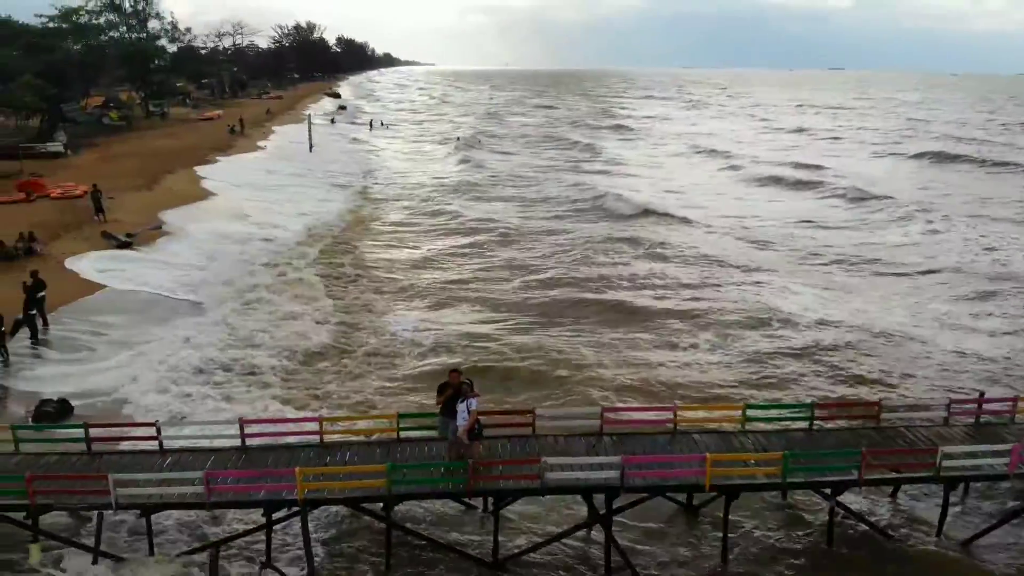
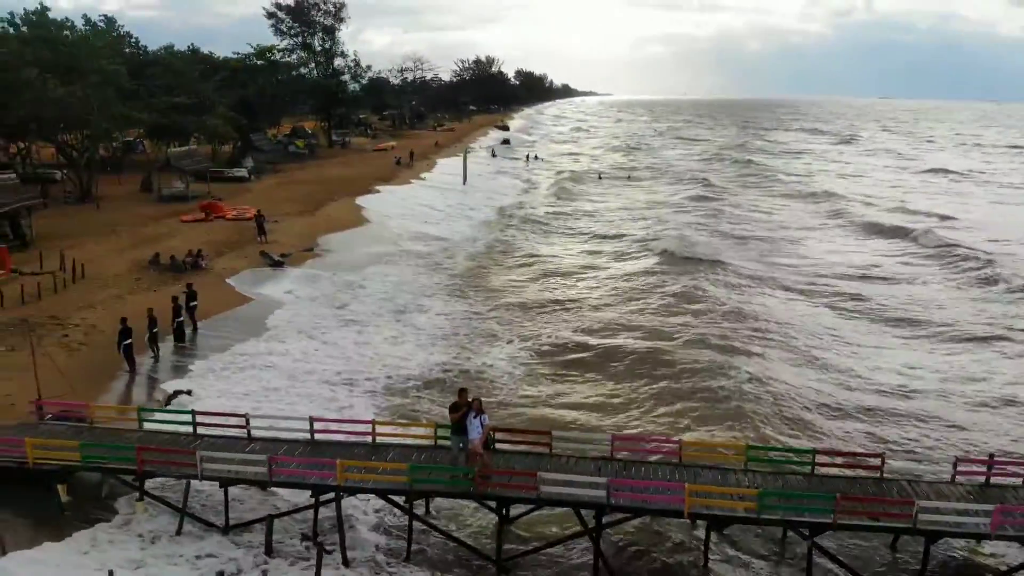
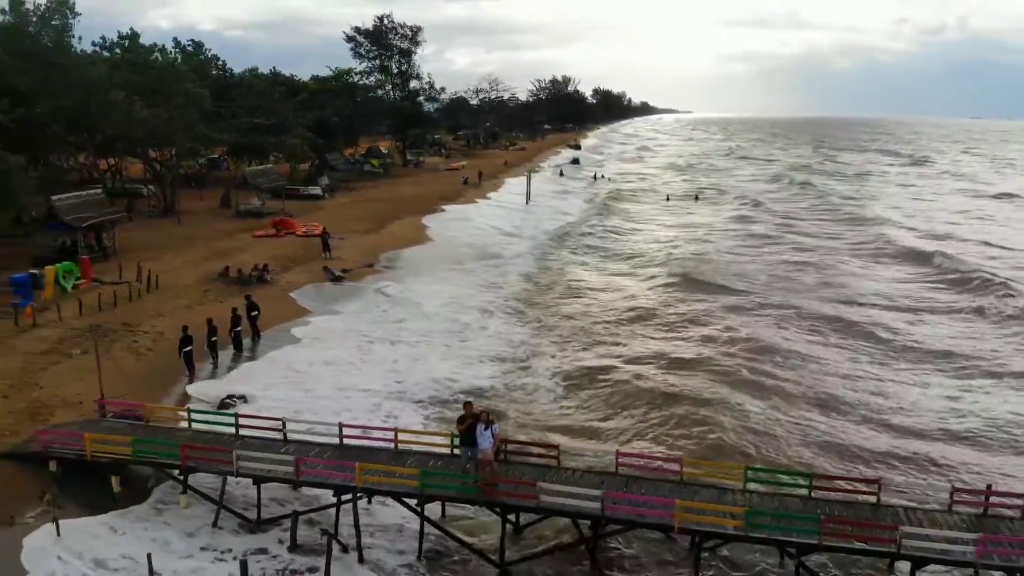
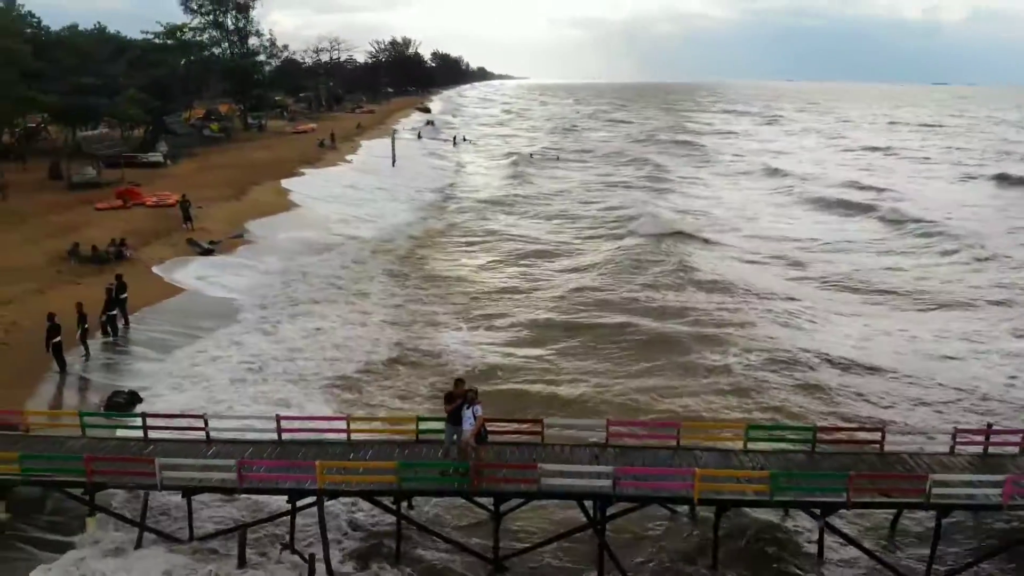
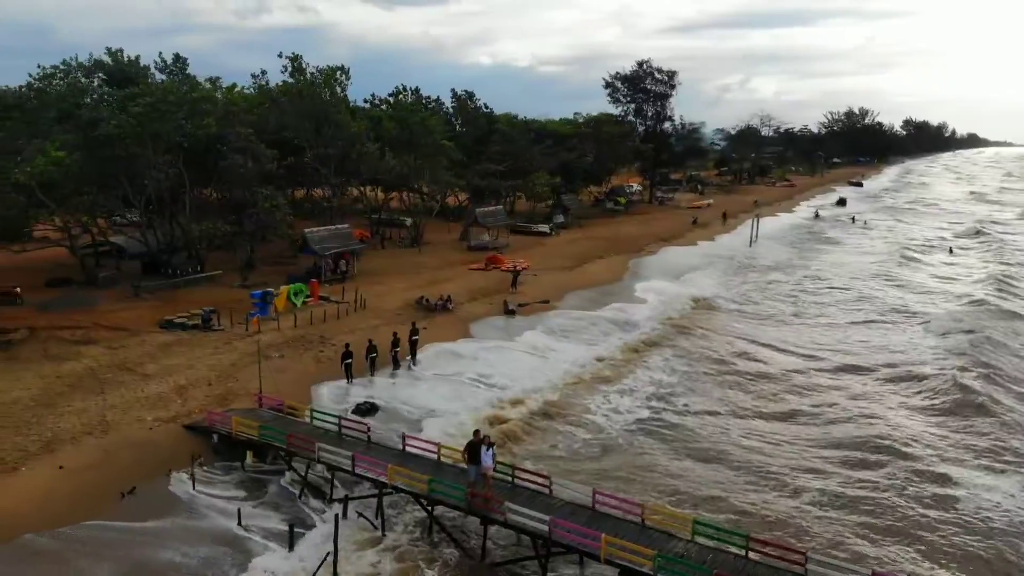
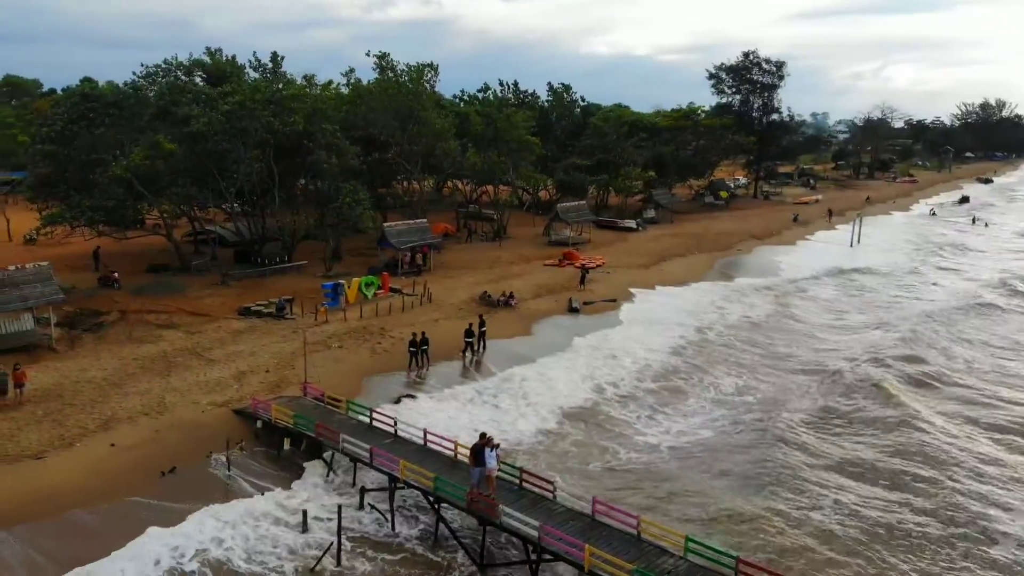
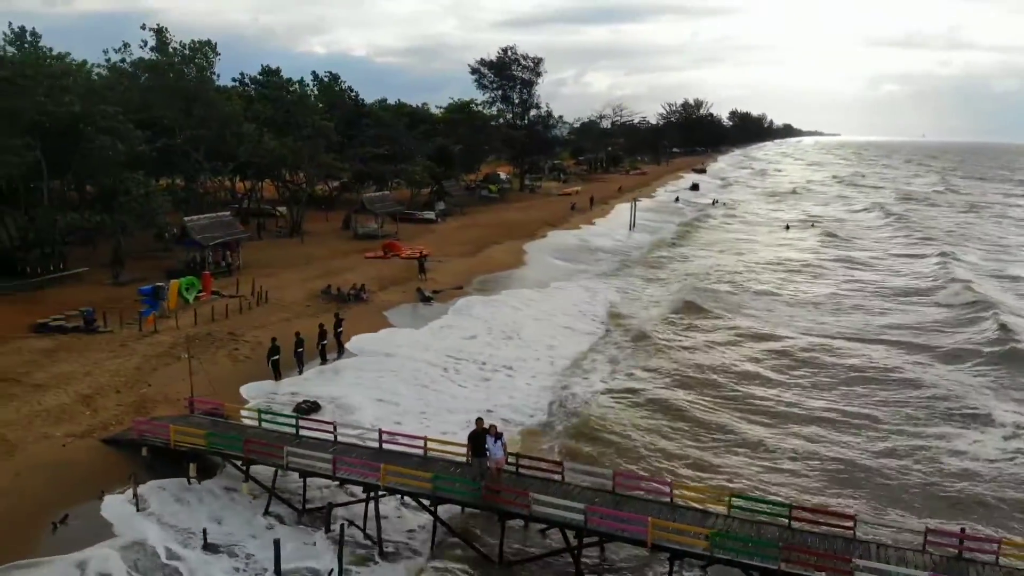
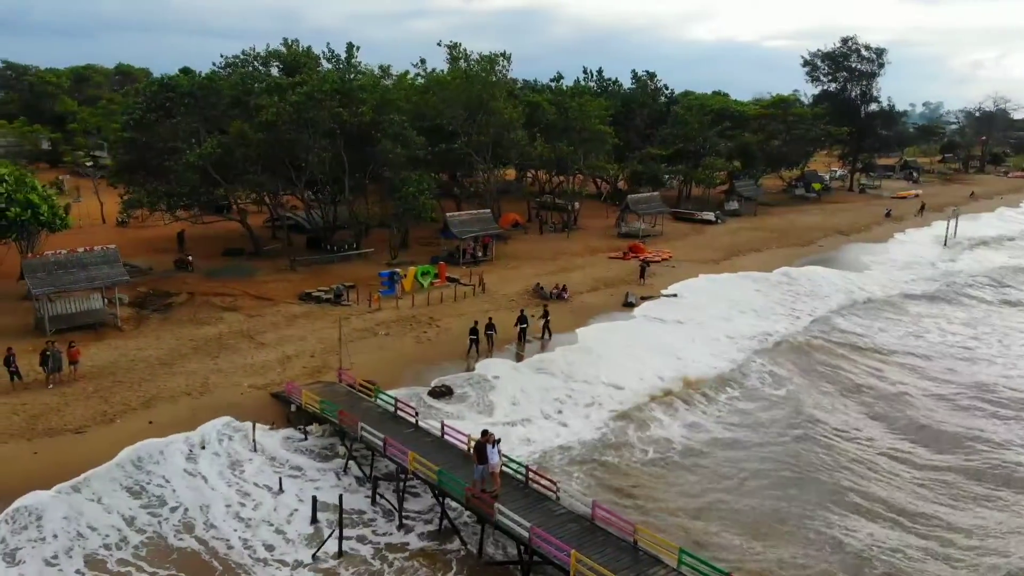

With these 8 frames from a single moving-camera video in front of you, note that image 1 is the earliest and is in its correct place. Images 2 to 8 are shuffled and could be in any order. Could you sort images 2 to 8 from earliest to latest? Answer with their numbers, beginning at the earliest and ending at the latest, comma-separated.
4, 2, 3, 7, 5, 6, 8
